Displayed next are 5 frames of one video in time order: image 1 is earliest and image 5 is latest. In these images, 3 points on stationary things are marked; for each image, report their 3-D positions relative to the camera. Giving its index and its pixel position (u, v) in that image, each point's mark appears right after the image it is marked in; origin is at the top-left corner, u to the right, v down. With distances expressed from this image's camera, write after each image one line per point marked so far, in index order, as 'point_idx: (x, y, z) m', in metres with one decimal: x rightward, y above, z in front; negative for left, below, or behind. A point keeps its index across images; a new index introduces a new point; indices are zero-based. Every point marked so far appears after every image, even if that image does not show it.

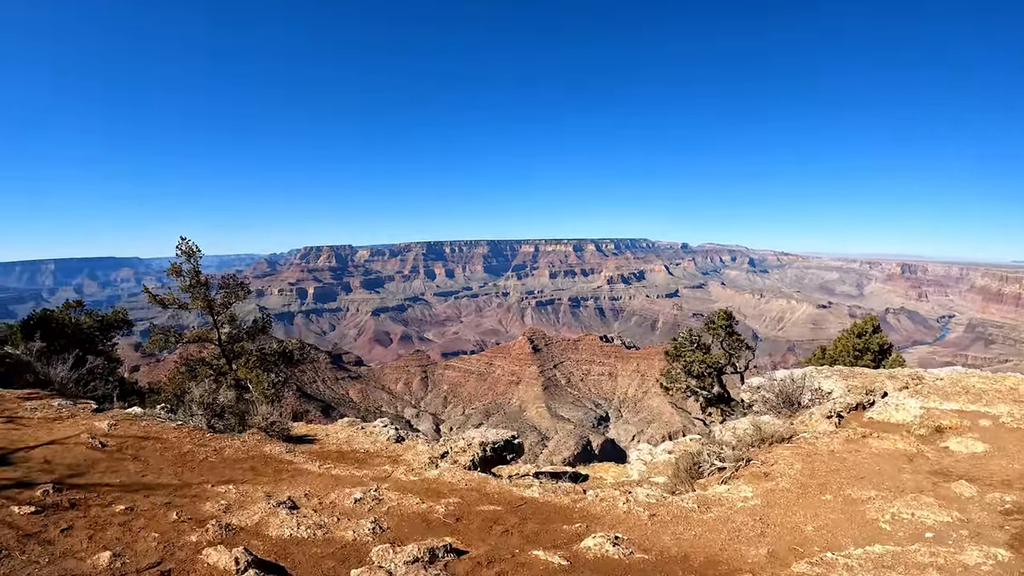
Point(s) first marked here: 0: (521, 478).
0: (+0.4, -5.0, +12.1) m
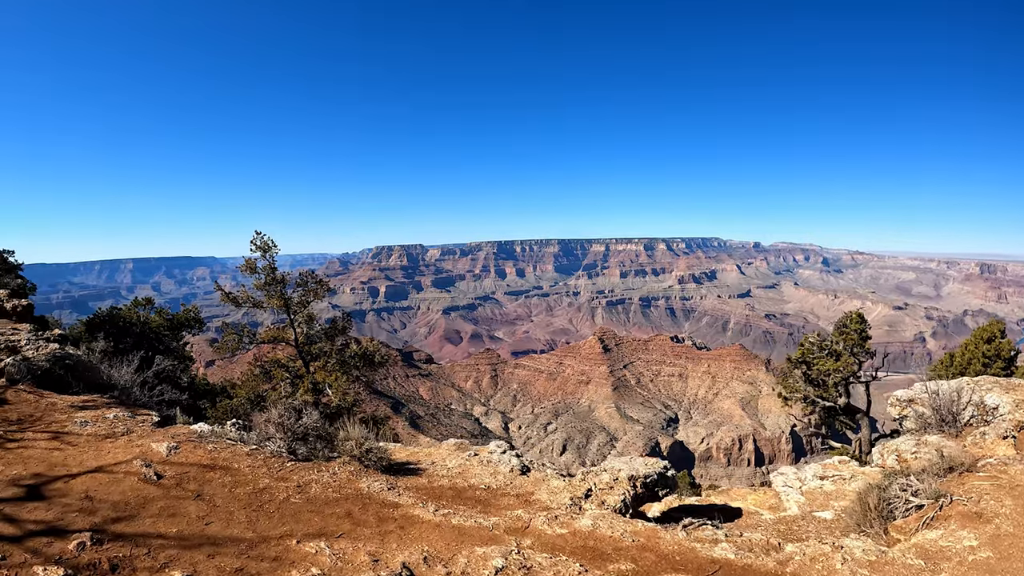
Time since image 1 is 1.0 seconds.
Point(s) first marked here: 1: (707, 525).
0: (+3.5, -4.6, +8.8) m
1: (+3.9, -4.7, +9.3) m
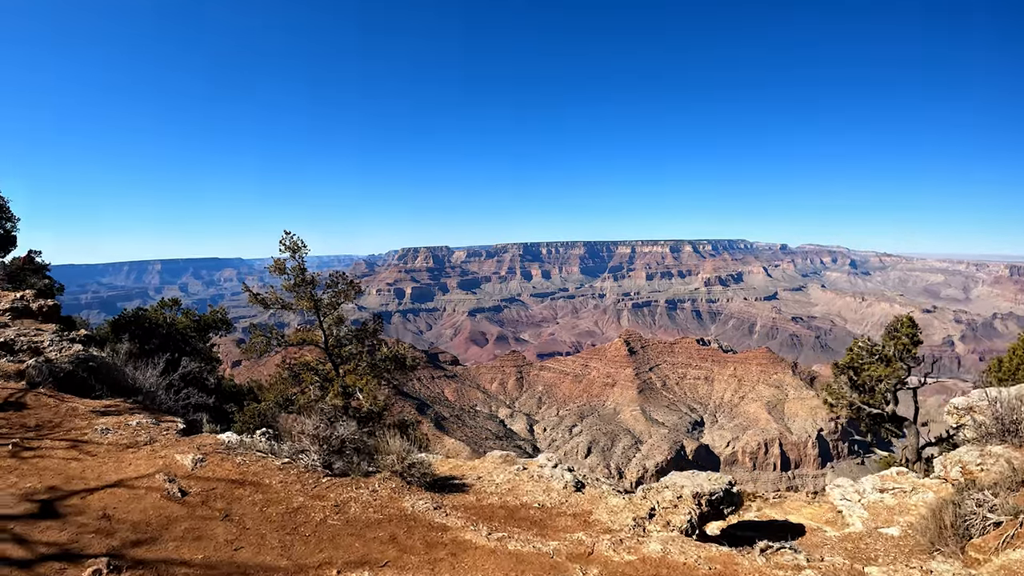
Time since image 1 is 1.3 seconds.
0: (+4.5, -4.5, +7.8) m
1: (+4.8, -4.6, +8.2) m
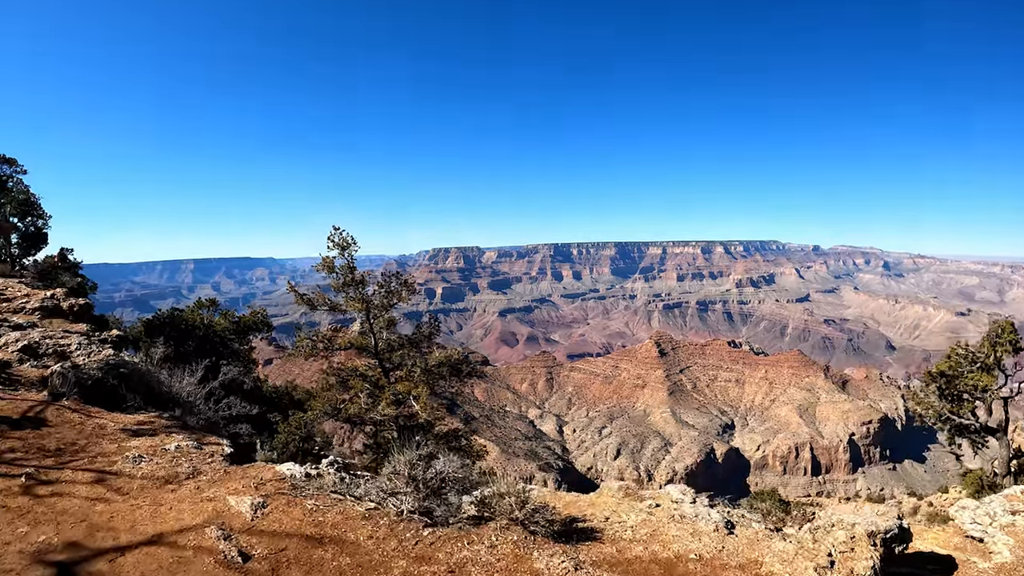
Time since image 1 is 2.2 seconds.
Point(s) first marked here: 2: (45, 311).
0: (+5.8, -4.5, +6.3) m
1: (+6.2, -4.6, +6.8) m
2: (-16.7, -0.8, +16.6) m
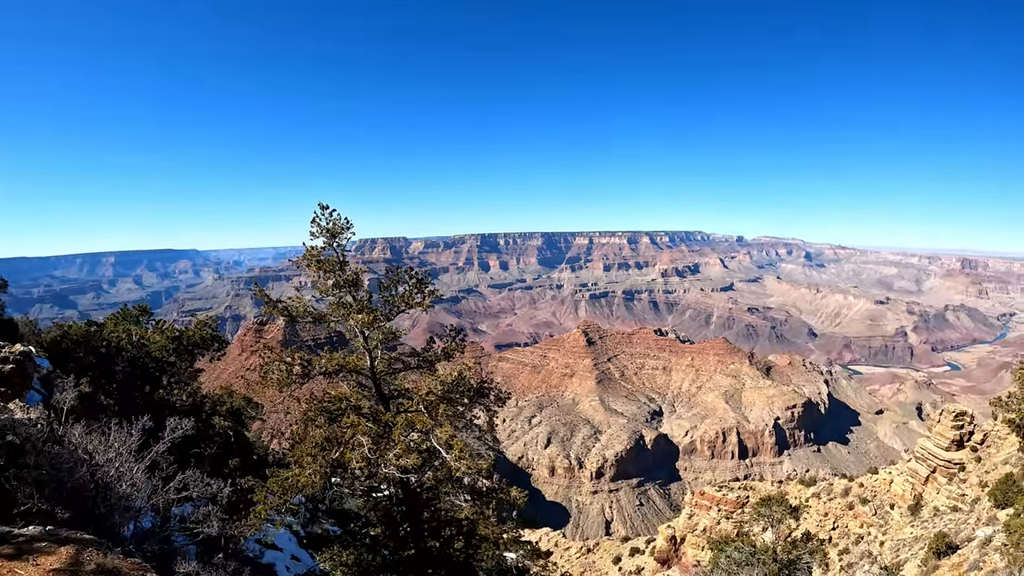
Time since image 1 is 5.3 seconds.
0: (+2.9, -4.5, +9.5) m
1: (+3.3, -4.6, +10.0) m
2: (-20.5, -0.6, +17.2) m
